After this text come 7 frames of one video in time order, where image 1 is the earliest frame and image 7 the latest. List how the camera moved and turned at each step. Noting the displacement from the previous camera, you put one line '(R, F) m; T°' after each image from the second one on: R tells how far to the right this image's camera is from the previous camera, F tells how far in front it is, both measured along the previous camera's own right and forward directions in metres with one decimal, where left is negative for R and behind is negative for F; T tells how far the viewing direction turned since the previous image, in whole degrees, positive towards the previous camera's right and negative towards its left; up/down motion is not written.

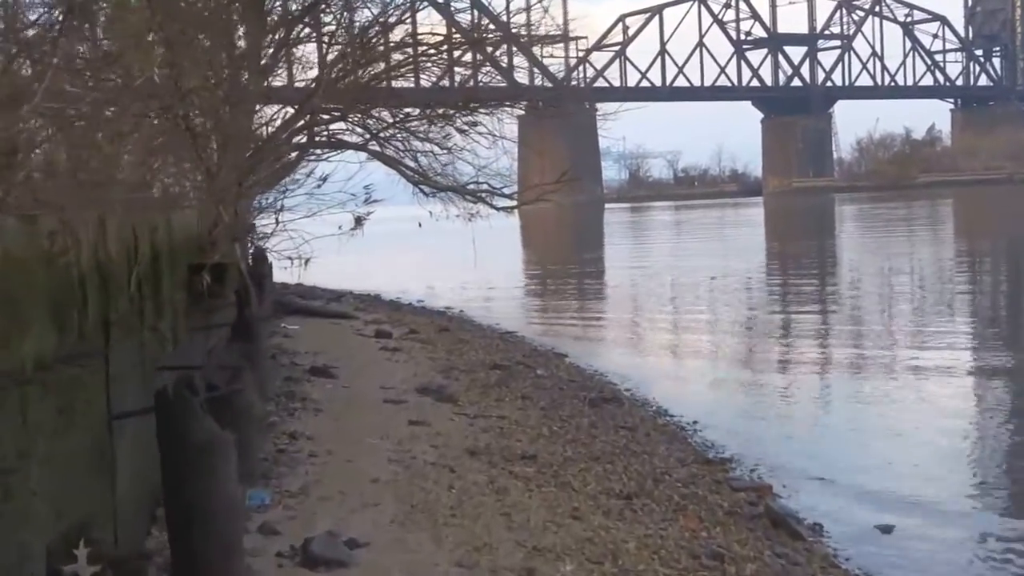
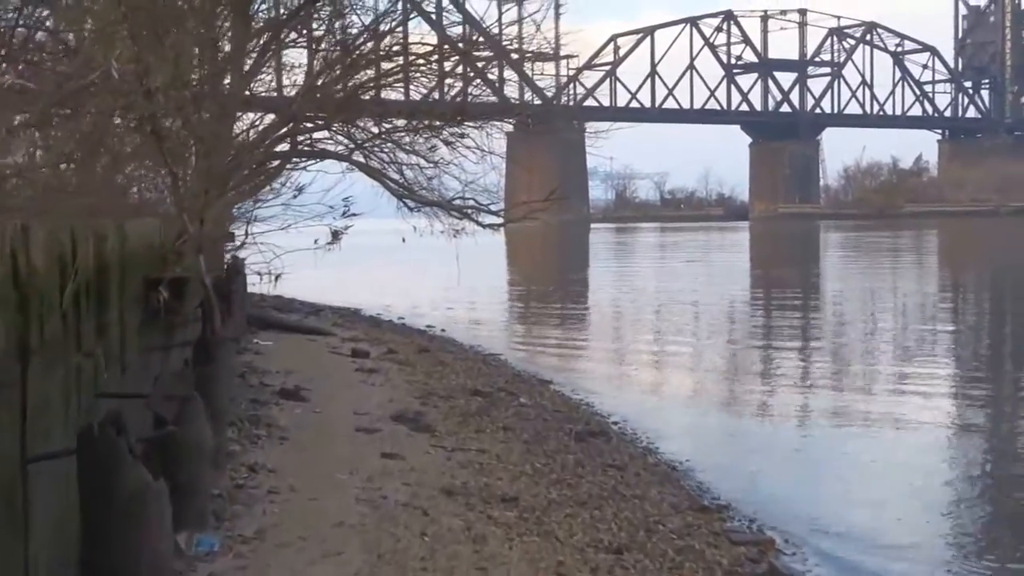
(0.0, +0.6) m; +1°
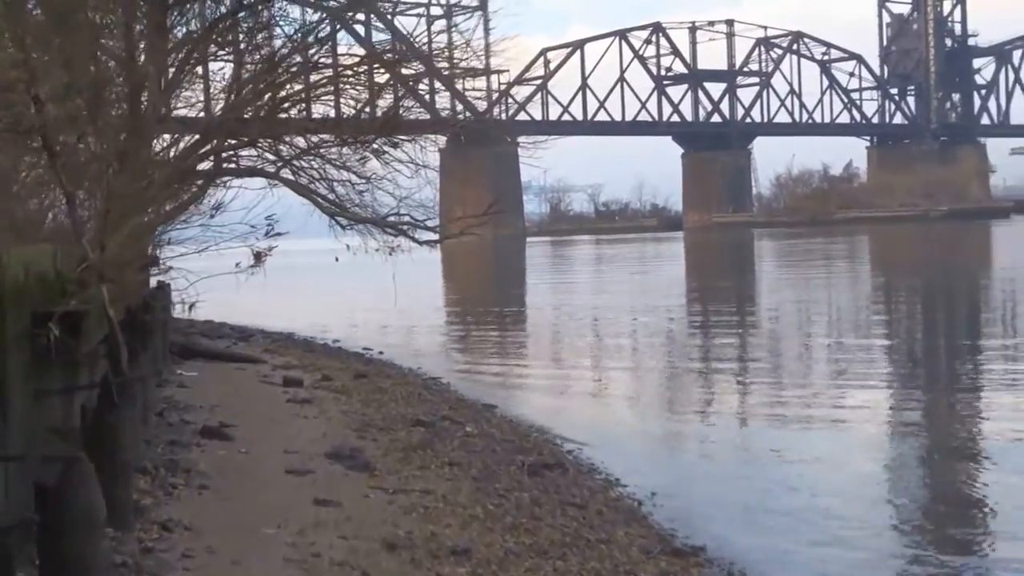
(0.0, +0.8) m; +3°
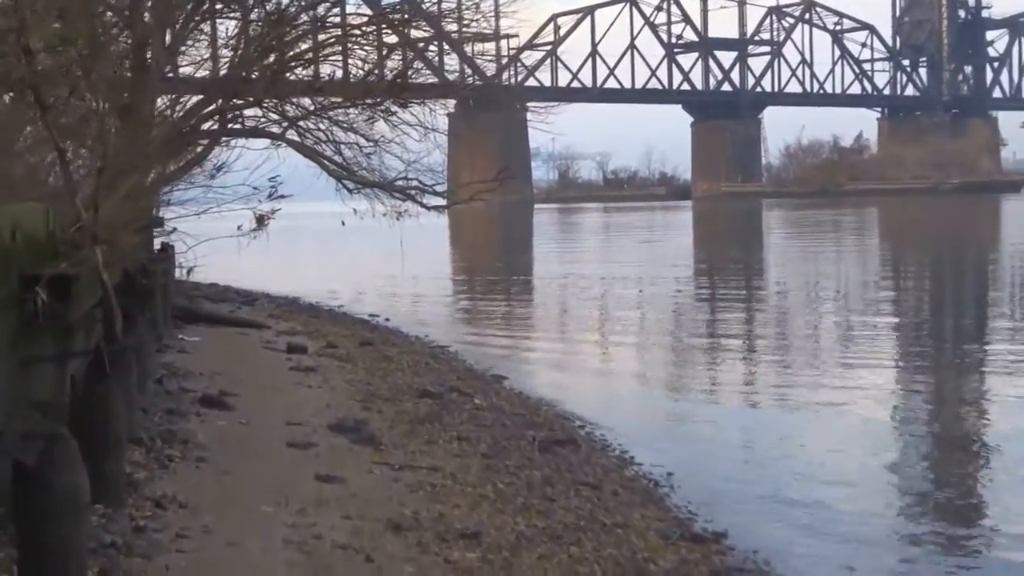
(0.0, +0.4) m; 0°
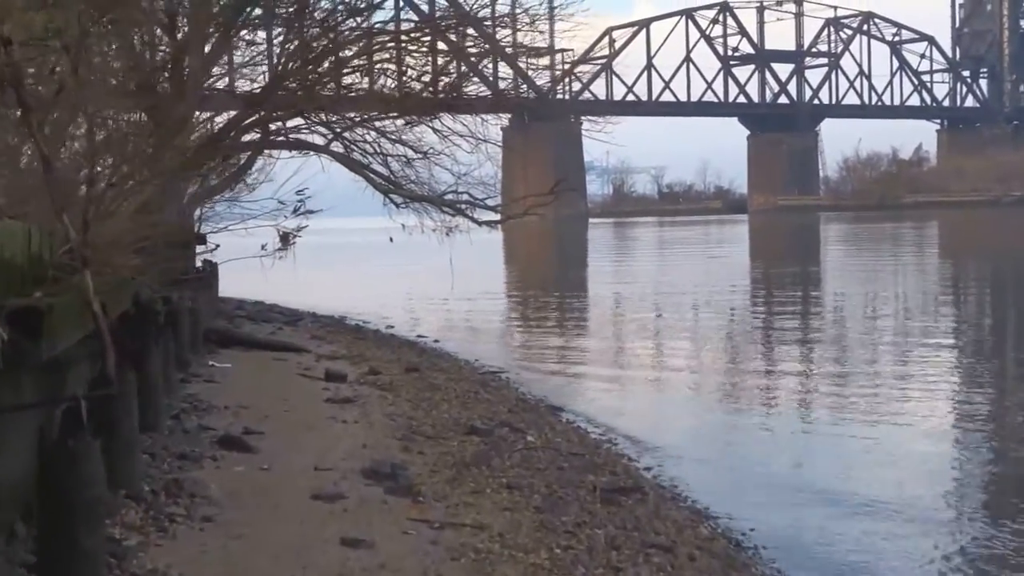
(0.0, +1.0) m; -2°
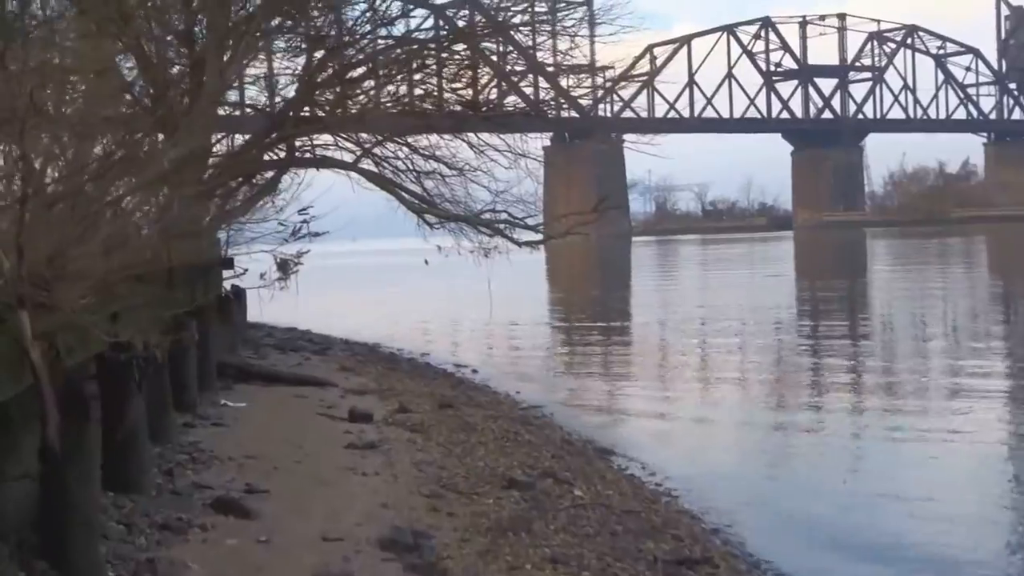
(0.0, +1.2) m; -2°
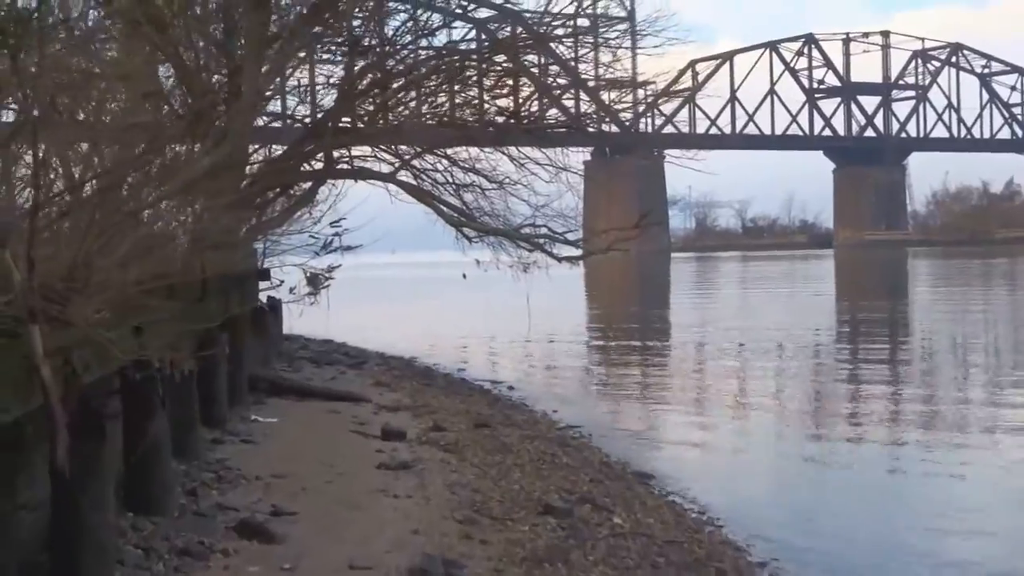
(0.0, +0.3) m; -2°
